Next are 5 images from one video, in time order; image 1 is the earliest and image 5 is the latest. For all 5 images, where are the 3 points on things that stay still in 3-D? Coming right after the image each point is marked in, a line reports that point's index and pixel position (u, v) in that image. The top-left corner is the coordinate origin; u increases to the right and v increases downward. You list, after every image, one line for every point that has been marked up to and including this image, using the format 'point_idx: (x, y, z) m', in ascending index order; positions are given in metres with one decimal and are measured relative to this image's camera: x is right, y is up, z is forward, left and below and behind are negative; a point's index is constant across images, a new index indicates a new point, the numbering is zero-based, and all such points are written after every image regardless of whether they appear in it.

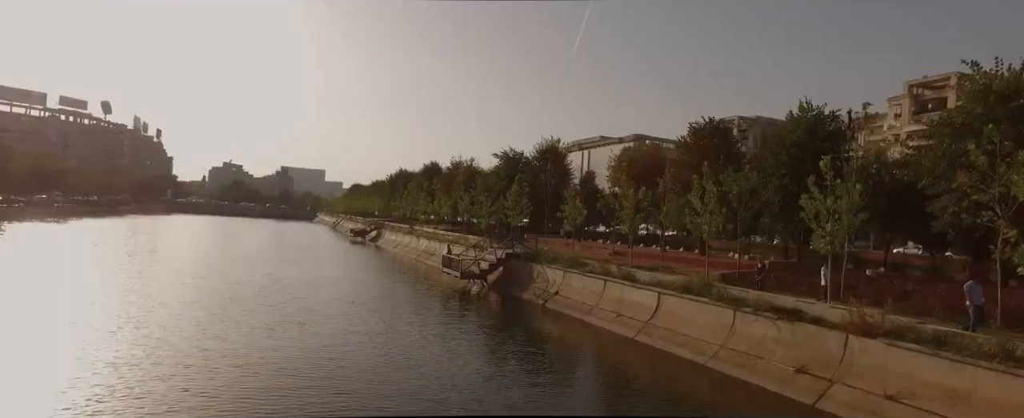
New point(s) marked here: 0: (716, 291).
0: (+3.3, -1.4, +9.0) m
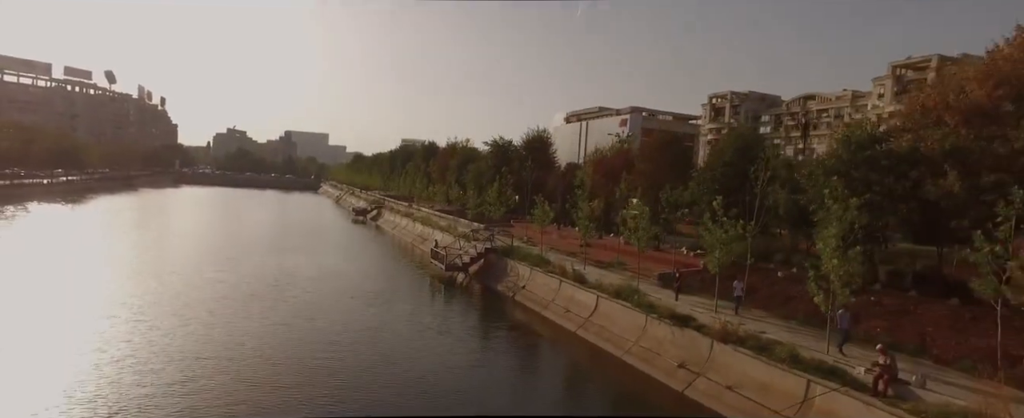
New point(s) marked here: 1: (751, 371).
0: (+2.6, -1.8, +11.3) m
1: (+3.5, -2.3, +8.0) m
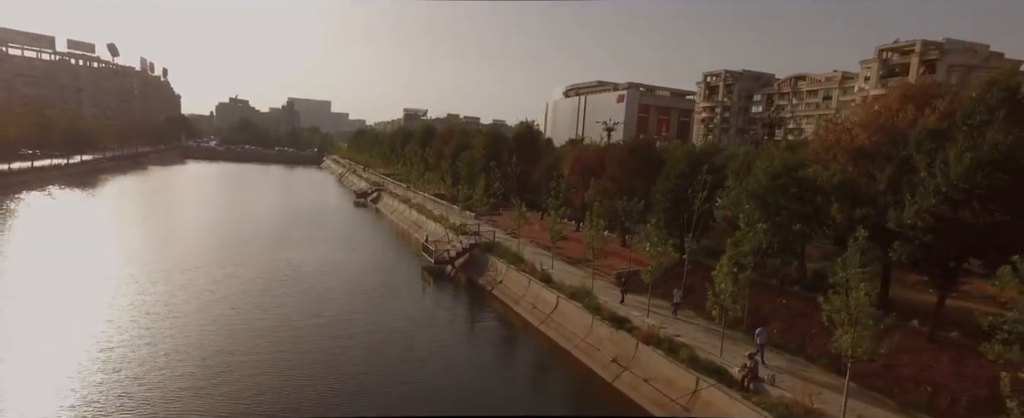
0: (+1.9, -2.2, +13.5) m
1: (+2.8, -2.9, +10.1) m
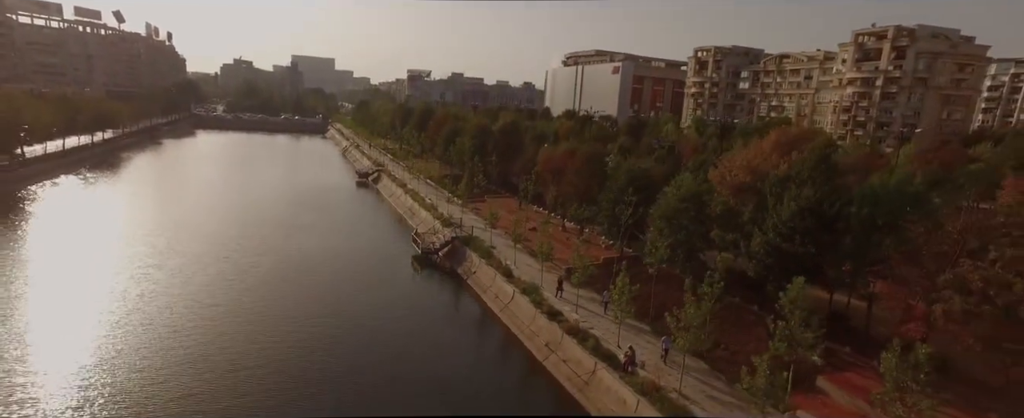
0: (+0.8, -2.7, +17.2) m
1: (+1.6, -3.6, +13.9) m
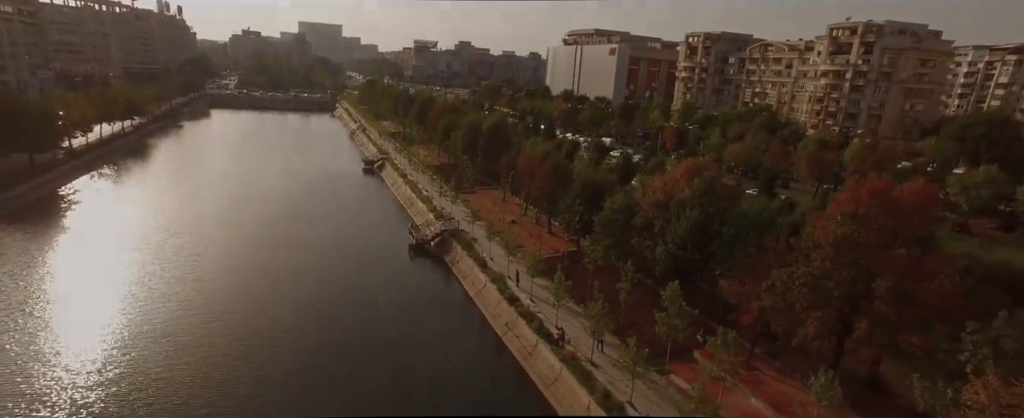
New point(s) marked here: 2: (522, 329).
0: (-0.4, -2.9, +21.7) m
1: (+0.4, -4.1, +18.5) m
2: (+0.4, -4.1, +18.6) m
